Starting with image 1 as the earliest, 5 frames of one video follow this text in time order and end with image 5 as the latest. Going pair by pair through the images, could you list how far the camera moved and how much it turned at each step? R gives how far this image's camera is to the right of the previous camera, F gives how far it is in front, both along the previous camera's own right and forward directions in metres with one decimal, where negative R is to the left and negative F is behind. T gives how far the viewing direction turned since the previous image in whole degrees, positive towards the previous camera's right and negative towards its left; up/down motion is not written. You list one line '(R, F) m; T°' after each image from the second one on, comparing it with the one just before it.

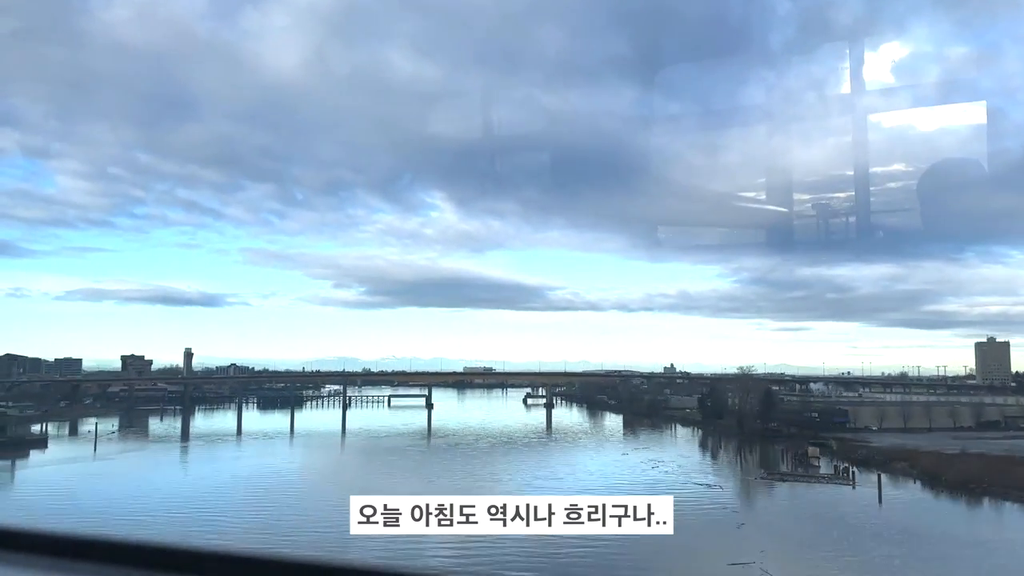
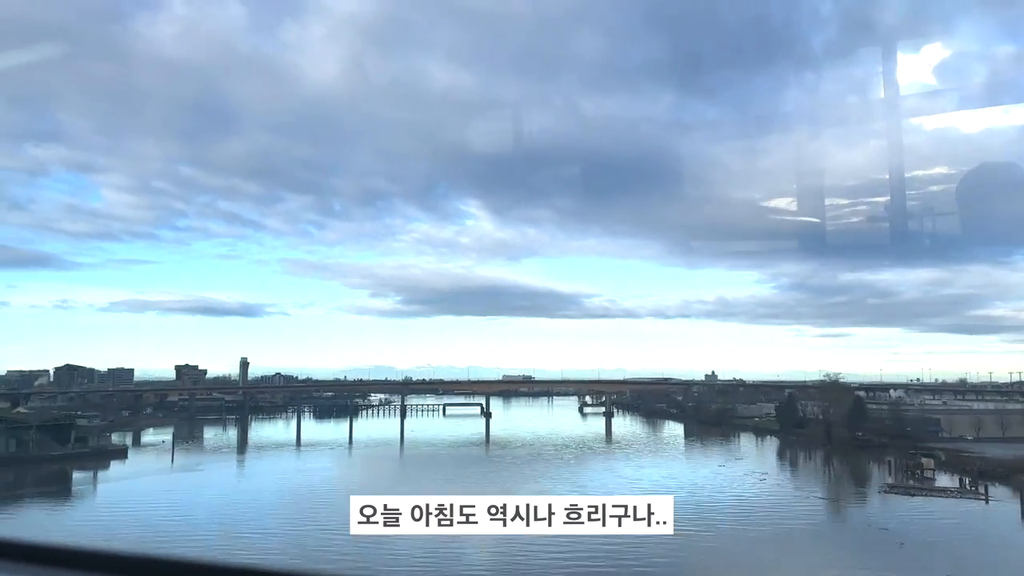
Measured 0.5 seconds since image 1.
(-0.5, +0.2) m; -2°
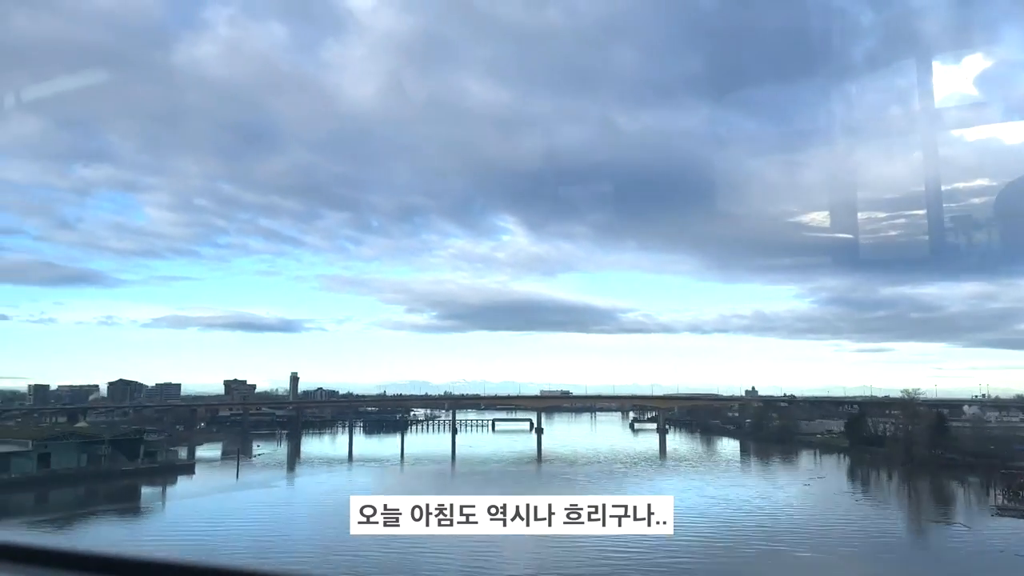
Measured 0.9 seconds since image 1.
(-0.4, +0.1) m; -2°
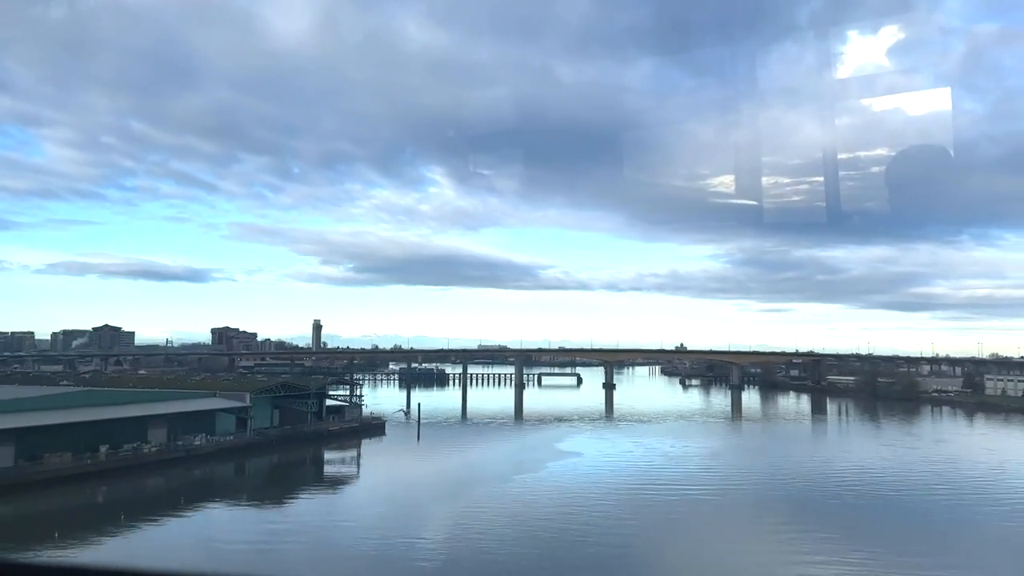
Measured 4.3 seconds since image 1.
(-3.0, +1.6) m; +6°
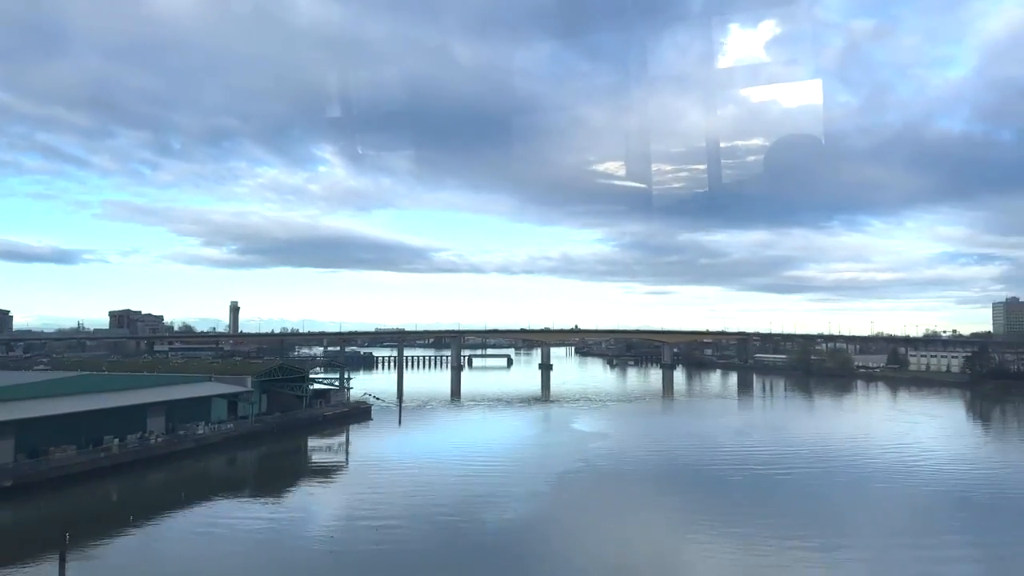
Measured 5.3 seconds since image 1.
(-0.8, +0.4) m; +8°
